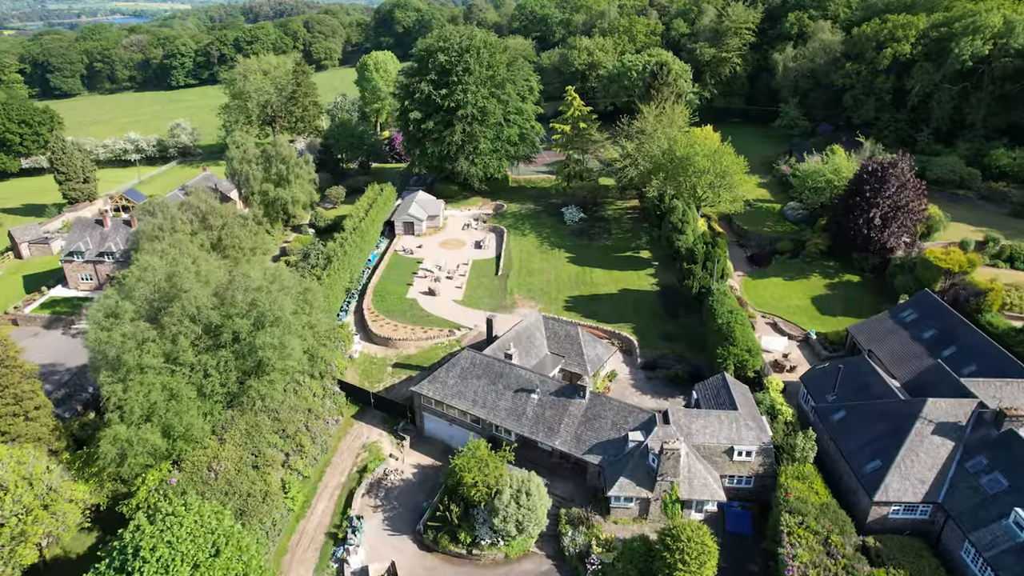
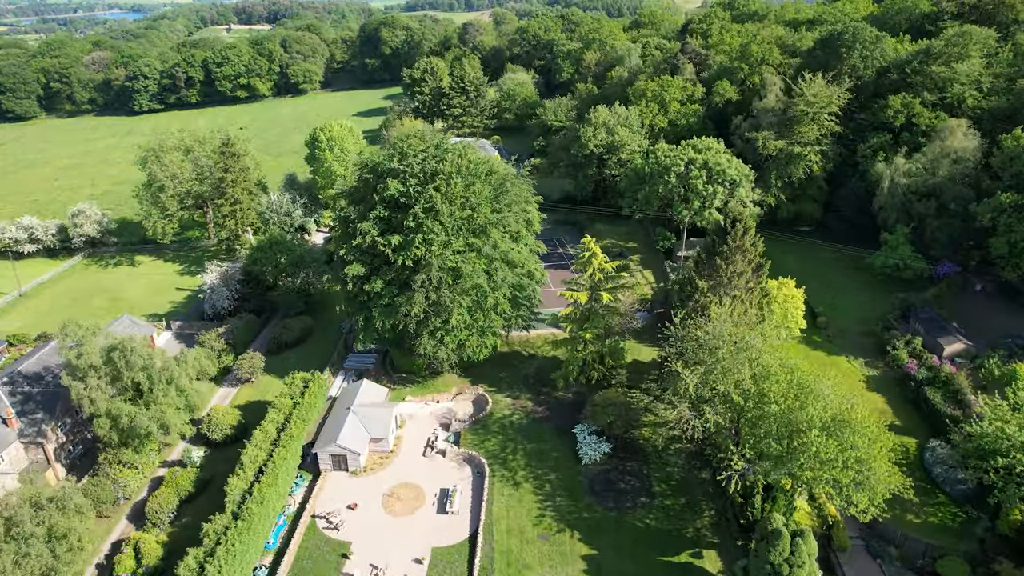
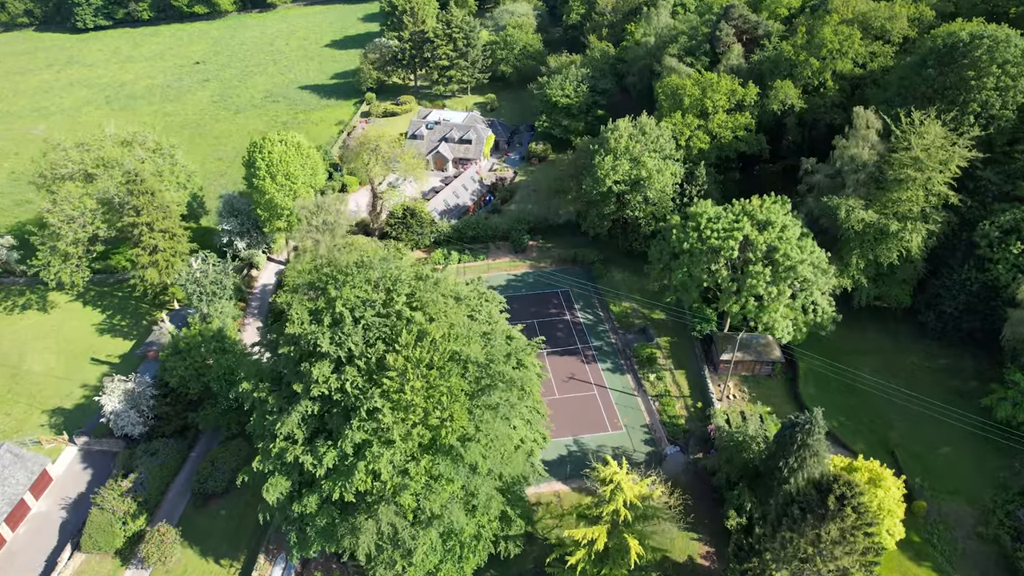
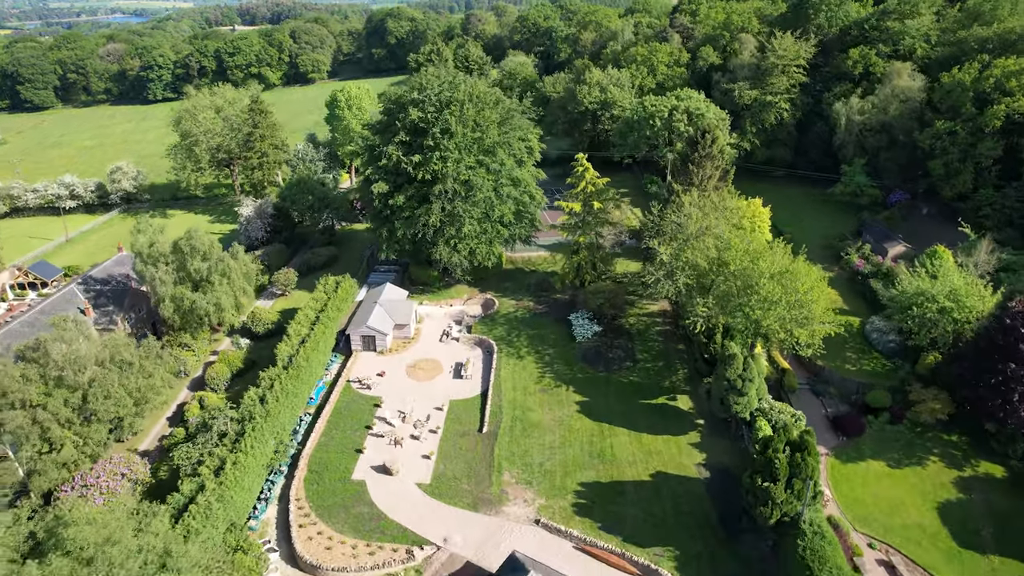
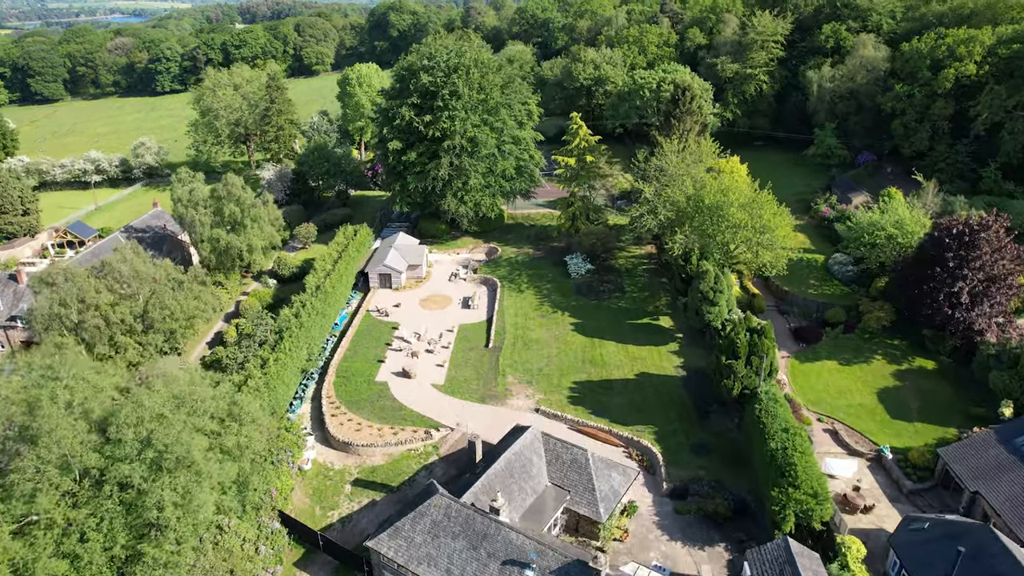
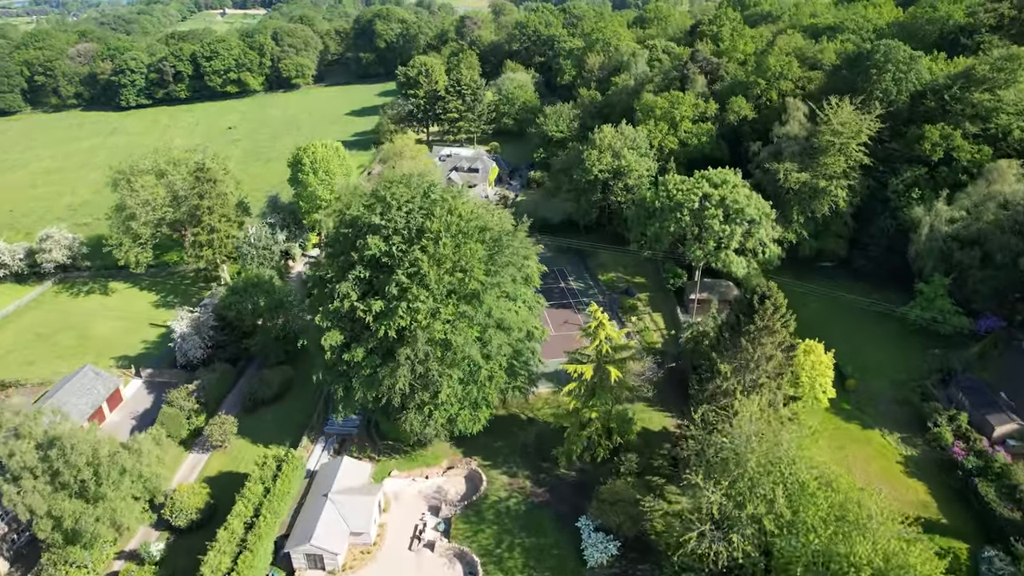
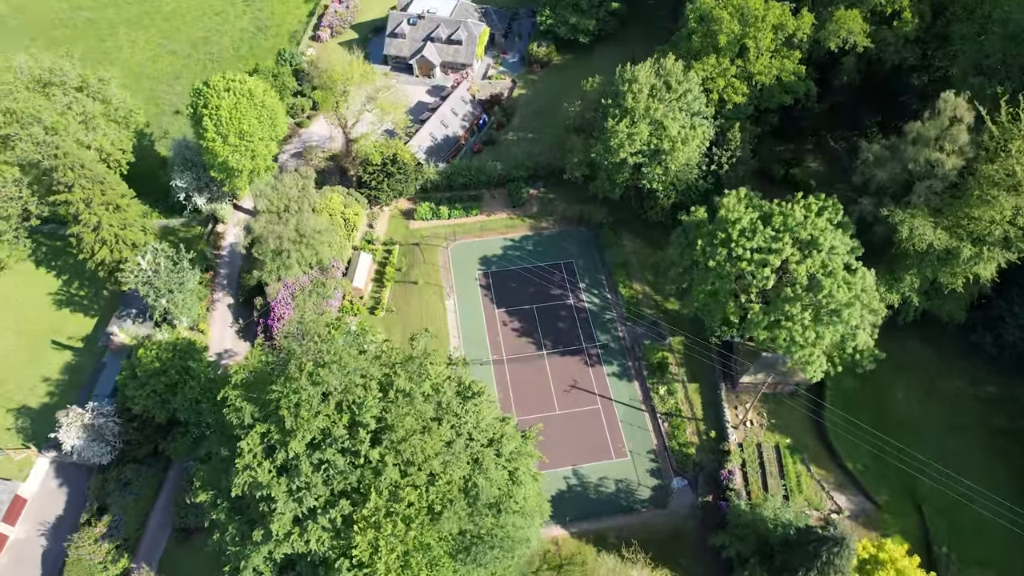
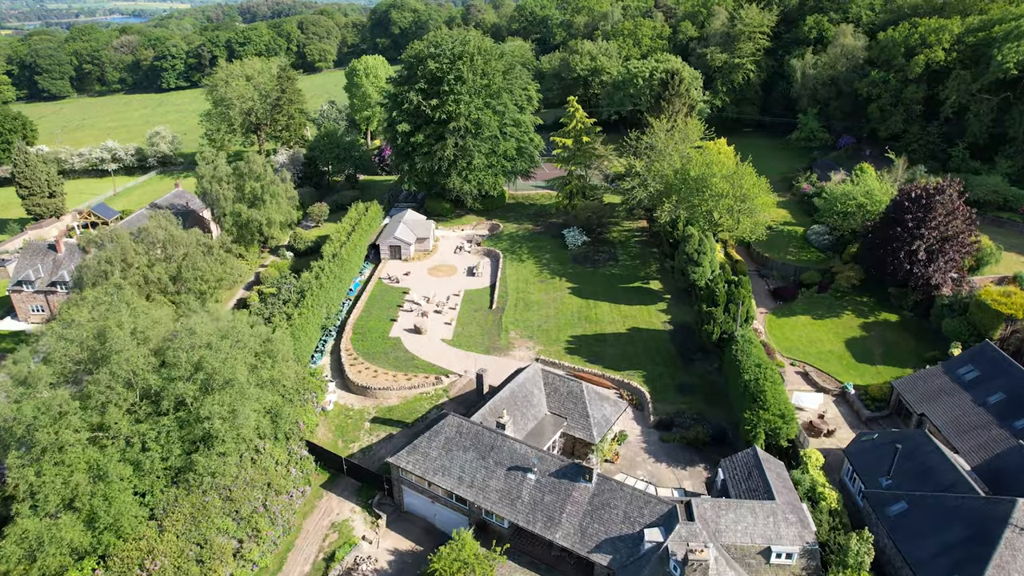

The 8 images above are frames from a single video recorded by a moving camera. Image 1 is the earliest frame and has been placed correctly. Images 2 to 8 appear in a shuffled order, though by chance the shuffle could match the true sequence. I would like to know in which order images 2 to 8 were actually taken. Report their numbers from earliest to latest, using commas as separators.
8, 5, 4, 2, 6, 3, 7
